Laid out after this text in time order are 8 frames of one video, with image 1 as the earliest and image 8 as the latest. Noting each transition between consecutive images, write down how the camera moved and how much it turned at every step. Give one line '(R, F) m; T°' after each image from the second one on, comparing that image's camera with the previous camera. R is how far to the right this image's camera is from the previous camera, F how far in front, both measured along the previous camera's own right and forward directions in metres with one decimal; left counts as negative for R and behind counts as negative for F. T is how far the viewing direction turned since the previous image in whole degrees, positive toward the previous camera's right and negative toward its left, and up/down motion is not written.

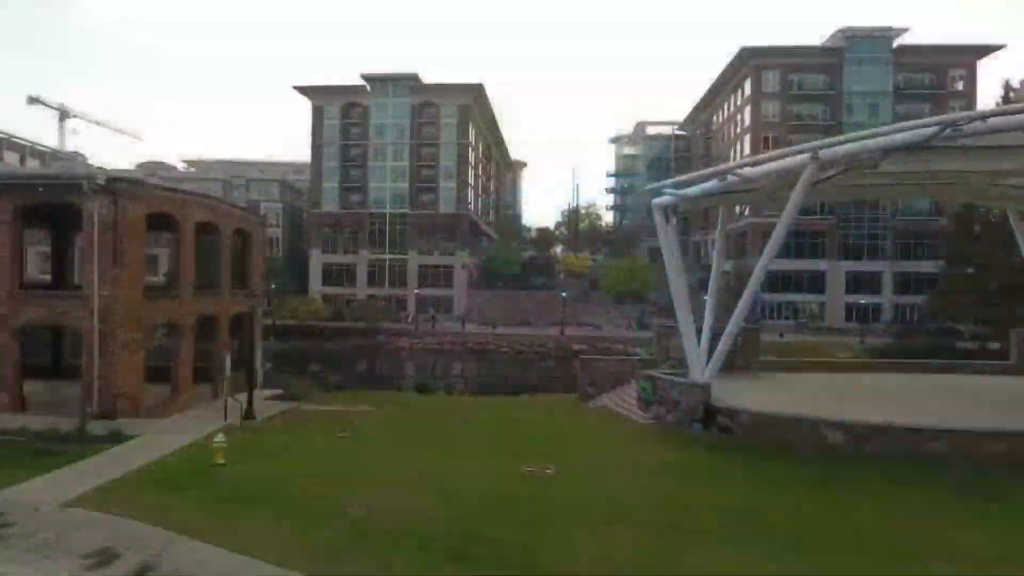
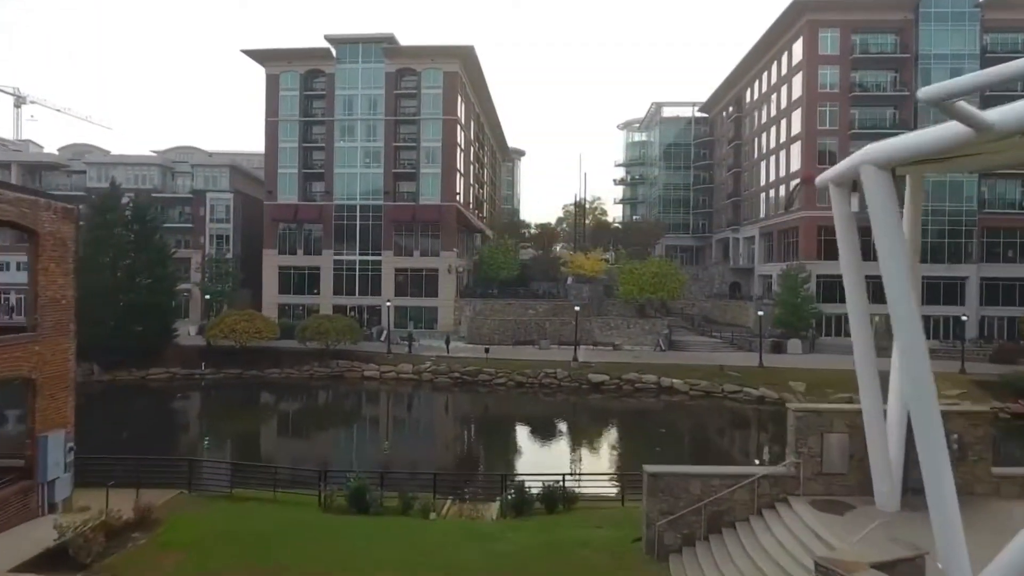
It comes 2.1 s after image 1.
(-0.1, +11.5) m; 0°
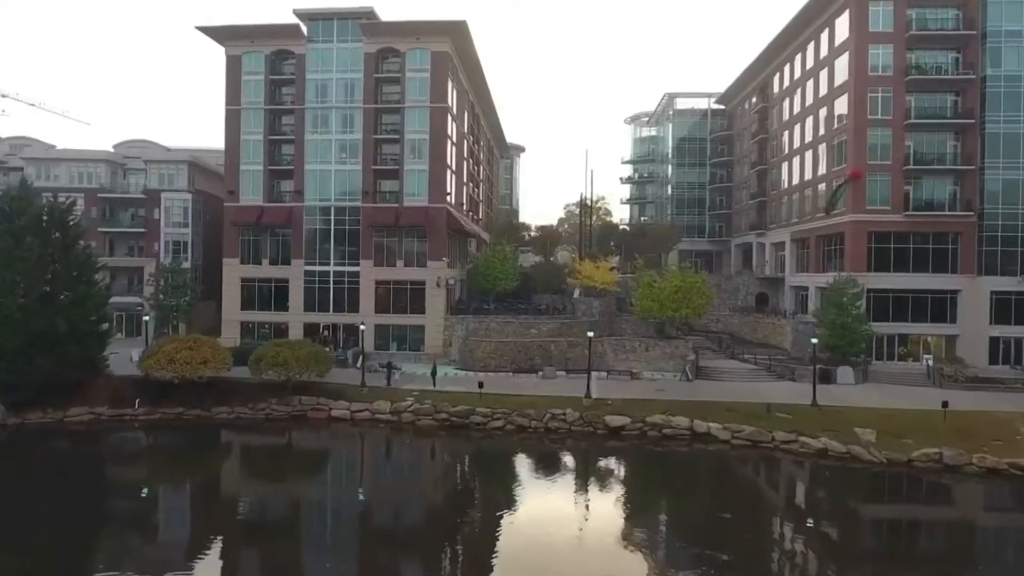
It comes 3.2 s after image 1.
(0.0, +7.2) m; 0°
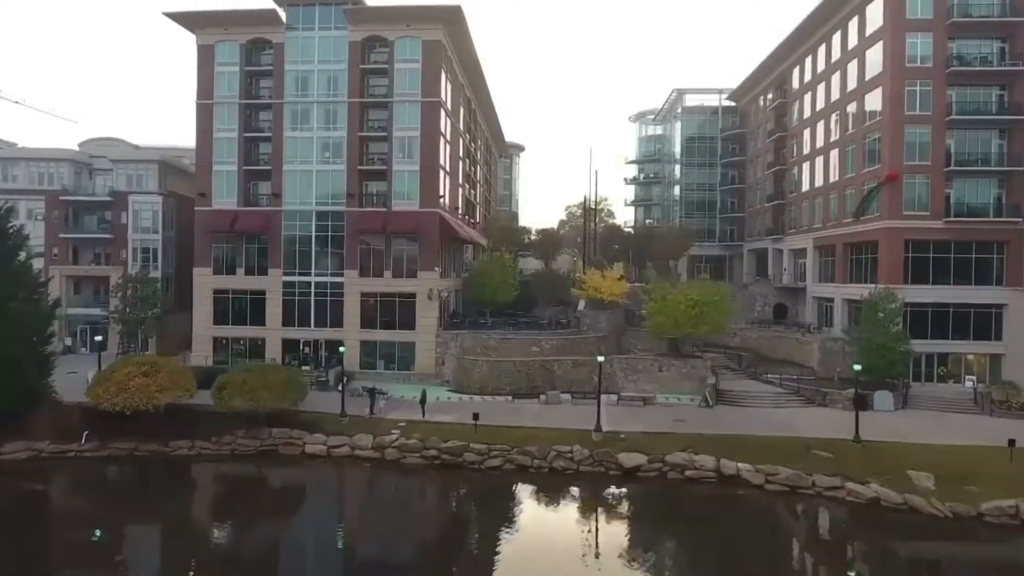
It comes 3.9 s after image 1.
(0.0, +4.1) m; 0°
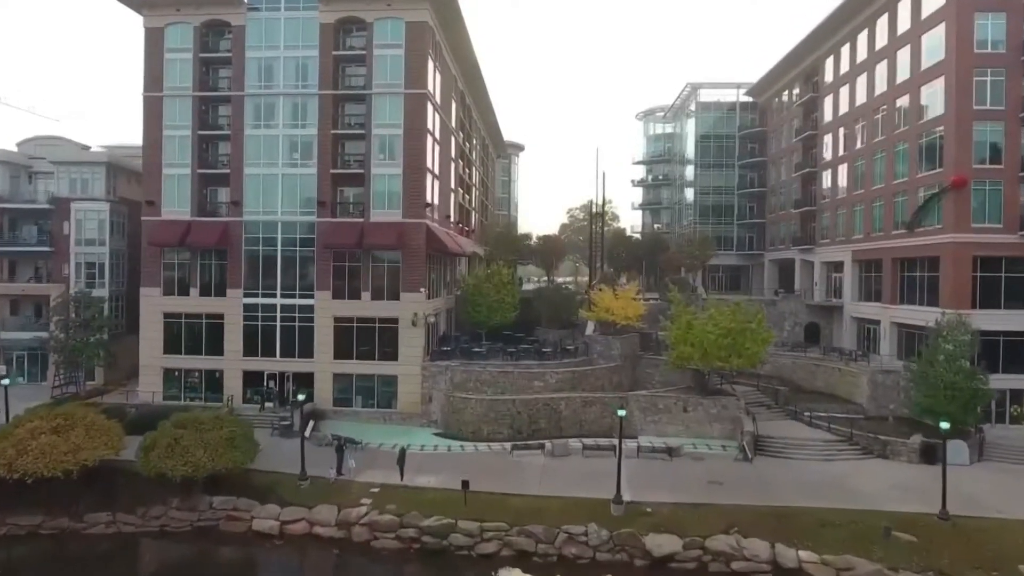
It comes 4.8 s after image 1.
(0.0, +5.9) m; 0°
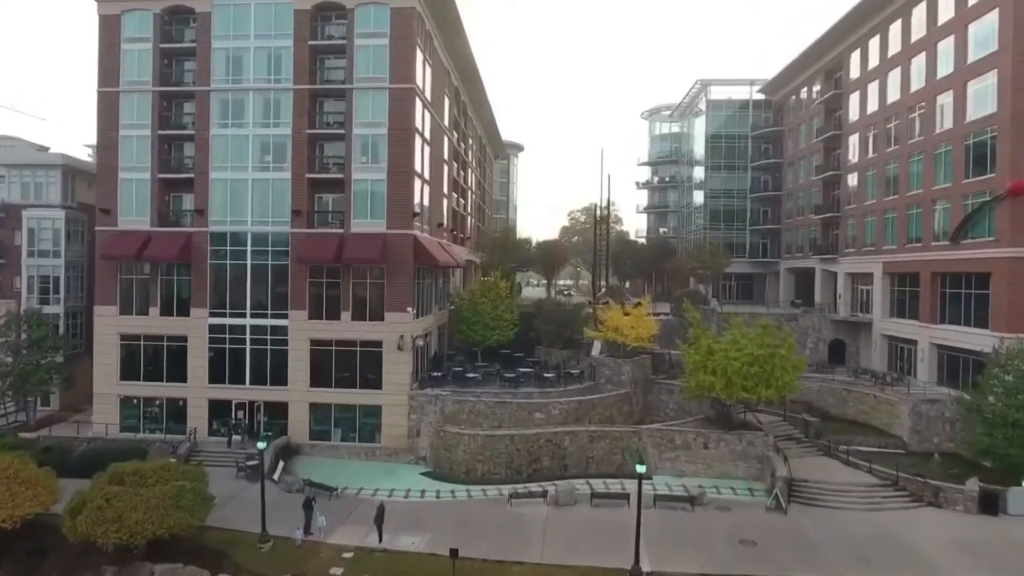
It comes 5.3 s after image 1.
(0.0, +3.8) m; 0°
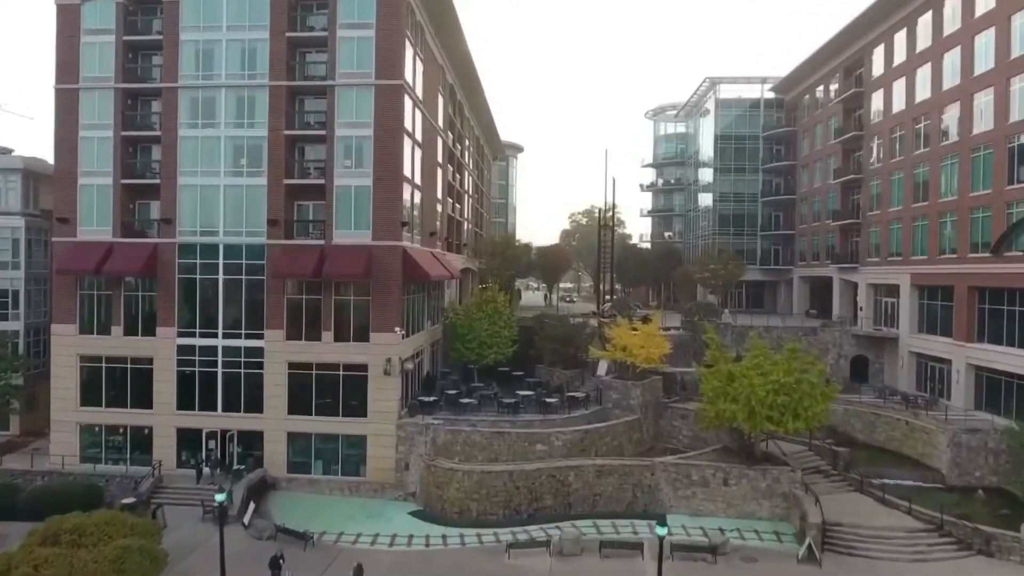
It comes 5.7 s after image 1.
(0.0, +2.9) m; 0°
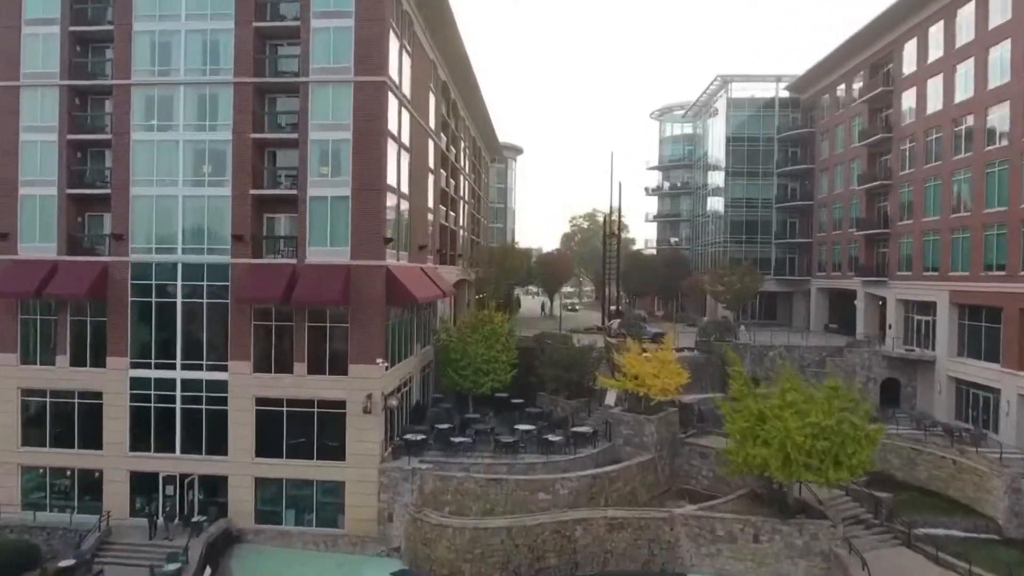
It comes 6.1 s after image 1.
(0.0, +3.4) m; 0°
